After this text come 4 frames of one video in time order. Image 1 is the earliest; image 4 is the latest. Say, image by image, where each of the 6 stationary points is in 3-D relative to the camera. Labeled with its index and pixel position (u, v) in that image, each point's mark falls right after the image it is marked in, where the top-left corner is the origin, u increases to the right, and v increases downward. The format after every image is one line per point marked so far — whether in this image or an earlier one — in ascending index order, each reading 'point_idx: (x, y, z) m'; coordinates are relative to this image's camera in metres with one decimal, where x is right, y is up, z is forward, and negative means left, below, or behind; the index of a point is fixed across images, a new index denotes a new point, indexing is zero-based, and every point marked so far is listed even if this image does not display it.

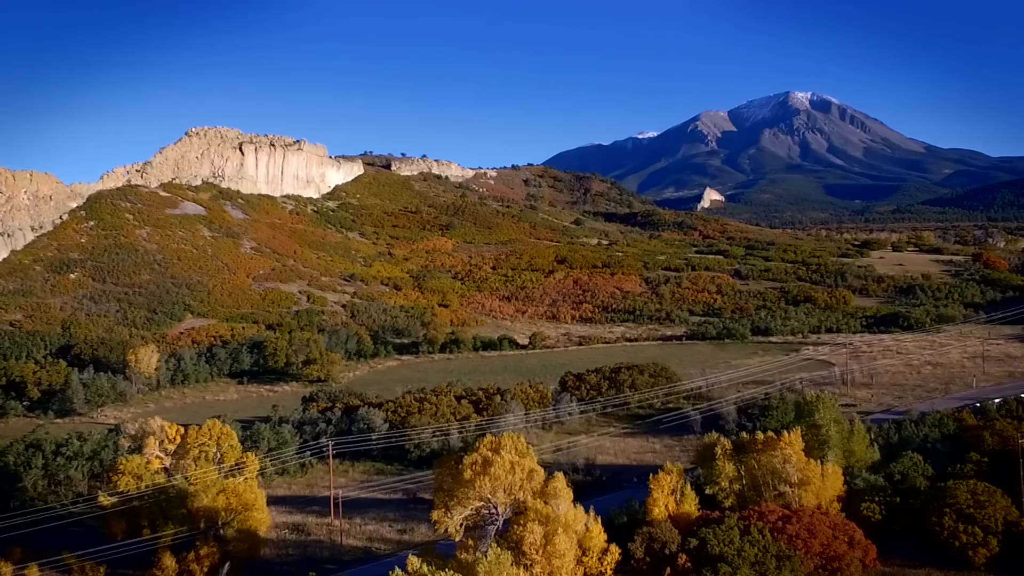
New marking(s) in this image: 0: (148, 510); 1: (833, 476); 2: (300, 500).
0: (-6.9, -4.2, +16.2) m
1: (+6.1, -3.6, +16.3) m
2: (-4.6, -4.6, +18.5) m
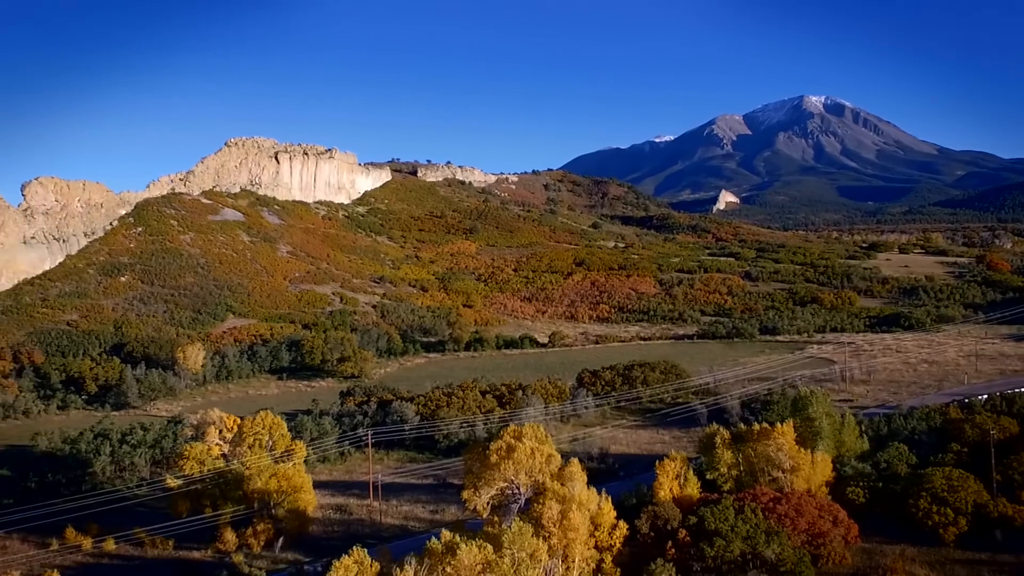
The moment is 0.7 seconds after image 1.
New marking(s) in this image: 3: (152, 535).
0: (-6.5, -4.4, +18.3) m
1: (+6.5, -3.7, +18.0) m
2: (-4.1, -4.7, +20.5) m
3: (-7.5, -5.2, +17.9) m
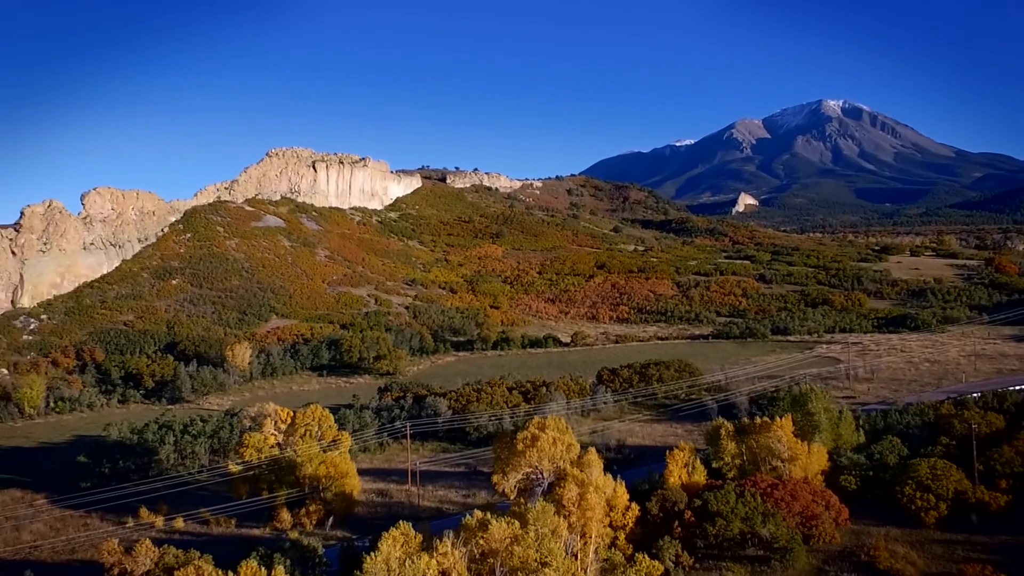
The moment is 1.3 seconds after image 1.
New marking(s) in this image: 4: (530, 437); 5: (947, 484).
0: (-5.9, -4.5, +20.5) m
1: (+7.1, -3.9, +19.9) m
2: (-3.5, -4.9, +22.7) m
3: (-7.0, -5.3, +20.1) m
4: (+0.4, -3.2, +18.4) m
5: (+9.4, -4.3, +18.5) m
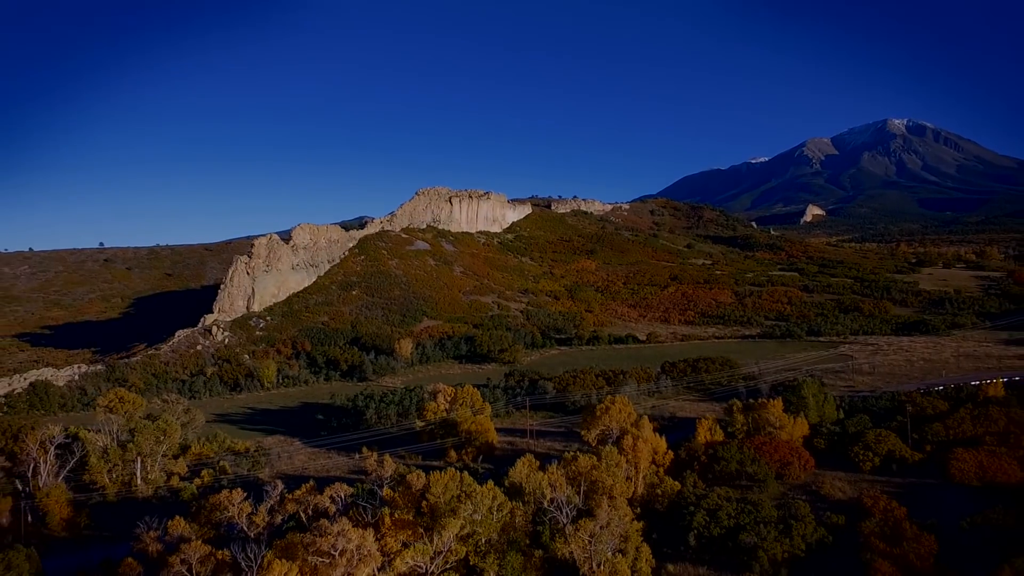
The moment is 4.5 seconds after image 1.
0: (-2.8, -5.3, +32.2) m
1: (+10.1, -4.8, +30.0) m
2: (-0.1, -5.7, +34.1) m
3: (-3.9, -6.2, +32.0) m
4: (+3.2, -4.1, +29.4) m
5: (+12.2, -5.2, +28.4) m
